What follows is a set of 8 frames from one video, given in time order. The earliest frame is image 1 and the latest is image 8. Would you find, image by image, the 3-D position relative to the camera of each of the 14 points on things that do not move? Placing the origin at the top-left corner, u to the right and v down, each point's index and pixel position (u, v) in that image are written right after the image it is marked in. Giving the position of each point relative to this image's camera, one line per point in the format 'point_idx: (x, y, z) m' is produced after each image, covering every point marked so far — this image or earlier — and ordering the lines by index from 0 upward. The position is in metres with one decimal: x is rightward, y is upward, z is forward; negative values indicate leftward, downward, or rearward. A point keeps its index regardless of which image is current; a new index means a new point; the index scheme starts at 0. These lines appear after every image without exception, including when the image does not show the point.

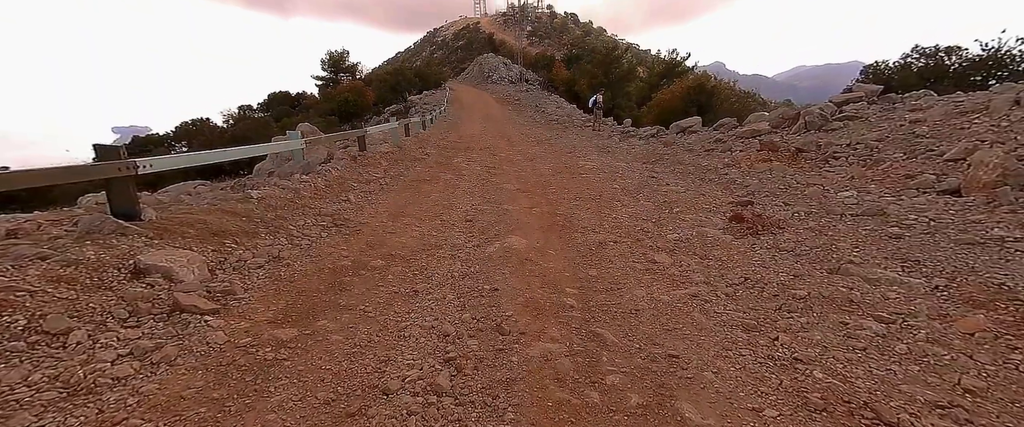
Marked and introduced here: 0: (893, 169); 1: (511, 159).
0: (+5.5, +0.6, +5.6) m
1: (0.0, +1.9, +13.3) m
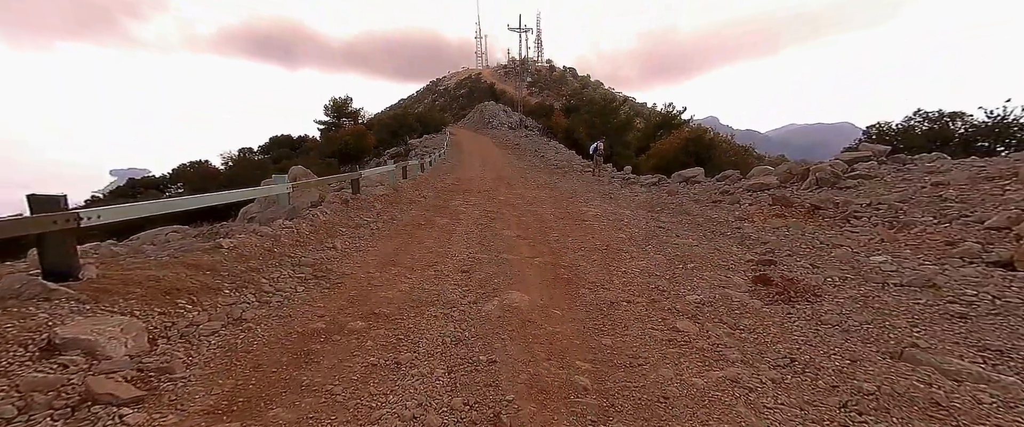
0: (+5.5, -0.3, +5.2) m
1: (0.0, +0.3, +13.0) m
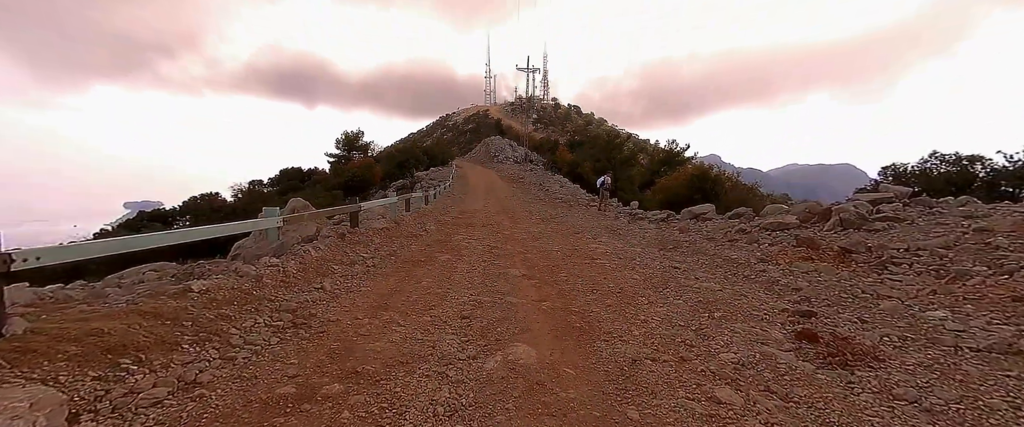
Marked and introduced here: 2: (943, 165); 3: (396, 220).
0: (+5.6, -0.8, +4.6) m
1: (+0.1, -0.8, +12.5) m
2: (+15.0, +1.8, +13.6) m
3: (-4.1, -0.2, +13.5) m
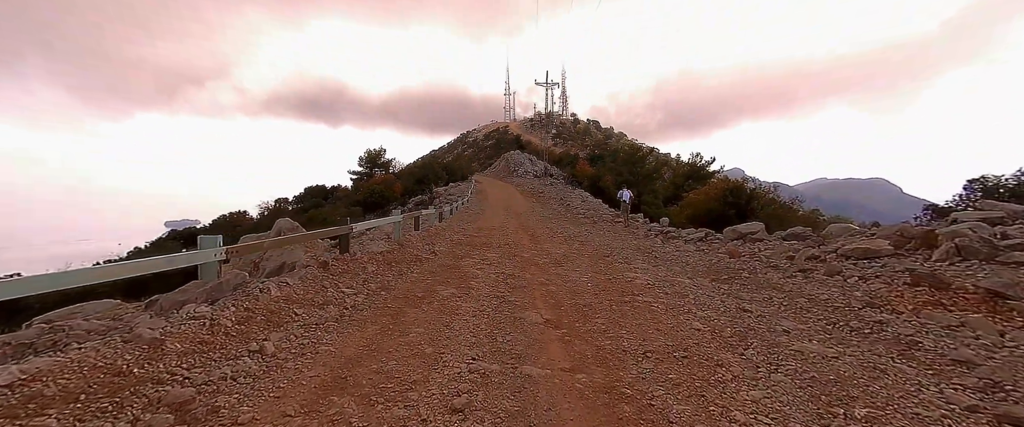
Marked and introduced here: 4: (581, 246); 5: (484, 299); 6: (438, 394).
0: (+5.7, -1.1, +2.6) m
1: (+0.7, -1.4, +10.7) m
2: (+15.6, +1.1, +11.3) m
3: (-3.5, -0.8, +12.0) m
4: (+2.7, -1.3, +15.3) m
5: (-0.5, -1.4, +6.6) m
6: (-0.6, -1.5, +3.3) m
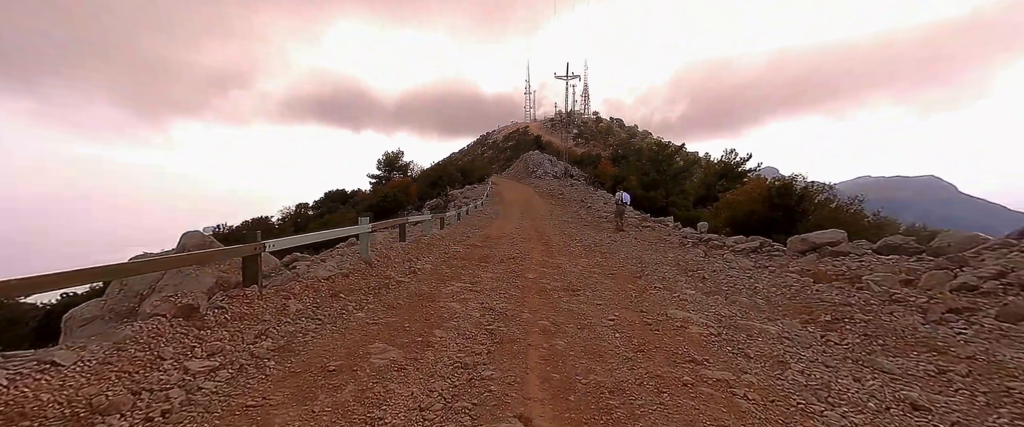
0: (+5.2, -1.2, -0.4) m
1: (+0.6, -1.5, +8.0) m
2: (+15.6, +1.0, +7.7) m
3: (-3.4, -1.0, +9.5) m
4: (+2.9, -1.5, +12.4) m
5: (-0.7, -1.6, +3.9) m
6: (-1.0, -1.7, +0.7) m
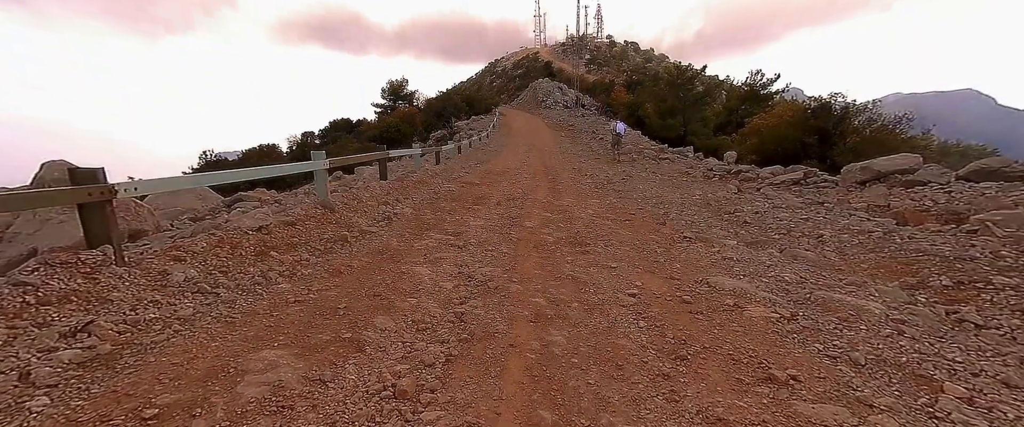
0: (+4.8, -1.5, -2.2) m
1: (+0.5, -0.5, +6.3) m
2: (+15.4, +2.3, +5.1) m
3: (-3.5, +0.2, +7.8) m
4: (+2.9, +0.4, +10.5) m
5: (-1.0, -1.2, +2.3) m
6: (-1.4, -1.8, -0.9) m
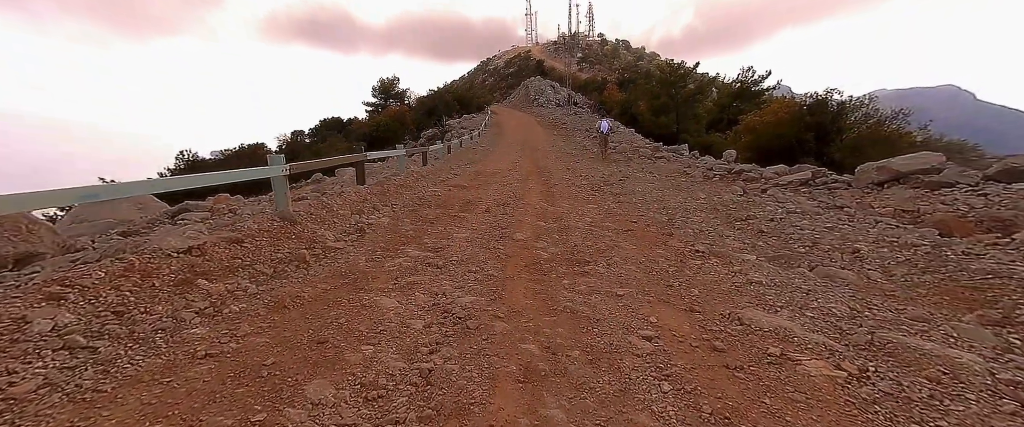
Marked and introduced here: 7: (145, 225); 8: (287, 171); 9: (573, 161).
0: (+4.8, -1.6, -3.0) m
1: (+0.3, -0.6, +5.4) m
2: (+15.2, +2.2, +4.5) m
3: (-3.7, 0.0, +6.9) m
4: (+2.7, +0.2, +9.7) m
5: (-1.1, -1.4, +1.4) m
6: (-1.4, -2.1, -1.8) m
7: (-5.3, -0.2, +5.6) m
8: (-3.7, +0.7, +6.4) m
9: (+3.0, +2.5, +19.1) m
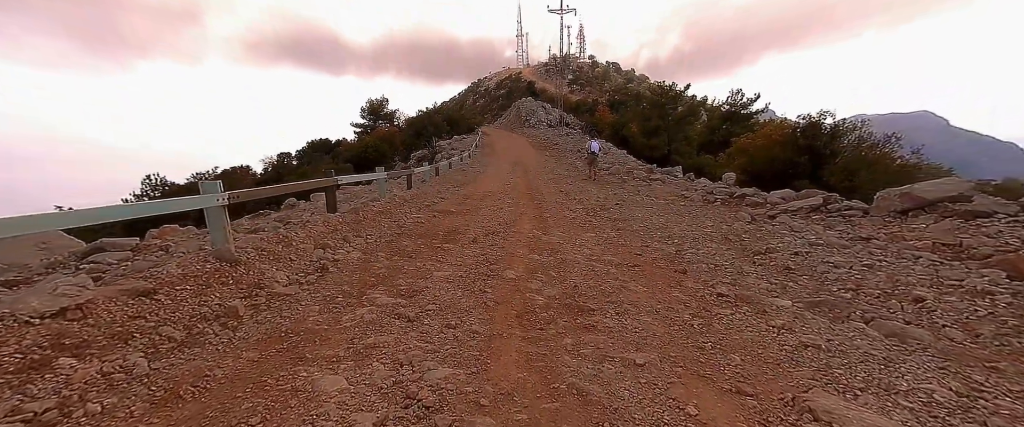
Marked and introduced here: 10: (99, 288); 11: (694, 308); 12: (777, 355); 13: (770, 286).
0: (+4.9, -1.6, -3.9) m
1: (+0.2, -1.1, +4.4) m
2: (+15.1, +1.9, +3.9) m
3: (-3.9, -0.5, +5.8) m
4: (+2.4, -0.4, +8.8) m
5: (-1.1, -1.7, +0.3) m
6: (-1.4, -2.1, -2.9) m
7: (-5.4, -0.6, +4.5) m
8: (-3.8, +0.2, +5.3) m
9: (+2.6, +1.4, +18.3) m
10: (-4.0, -0.8, +3.9) m
11: (+2.2, -1.1, +4.6) m
12: (+2.3, -1.2, +3.2) m
13: (+3.5, -1.0, +5.4) m
